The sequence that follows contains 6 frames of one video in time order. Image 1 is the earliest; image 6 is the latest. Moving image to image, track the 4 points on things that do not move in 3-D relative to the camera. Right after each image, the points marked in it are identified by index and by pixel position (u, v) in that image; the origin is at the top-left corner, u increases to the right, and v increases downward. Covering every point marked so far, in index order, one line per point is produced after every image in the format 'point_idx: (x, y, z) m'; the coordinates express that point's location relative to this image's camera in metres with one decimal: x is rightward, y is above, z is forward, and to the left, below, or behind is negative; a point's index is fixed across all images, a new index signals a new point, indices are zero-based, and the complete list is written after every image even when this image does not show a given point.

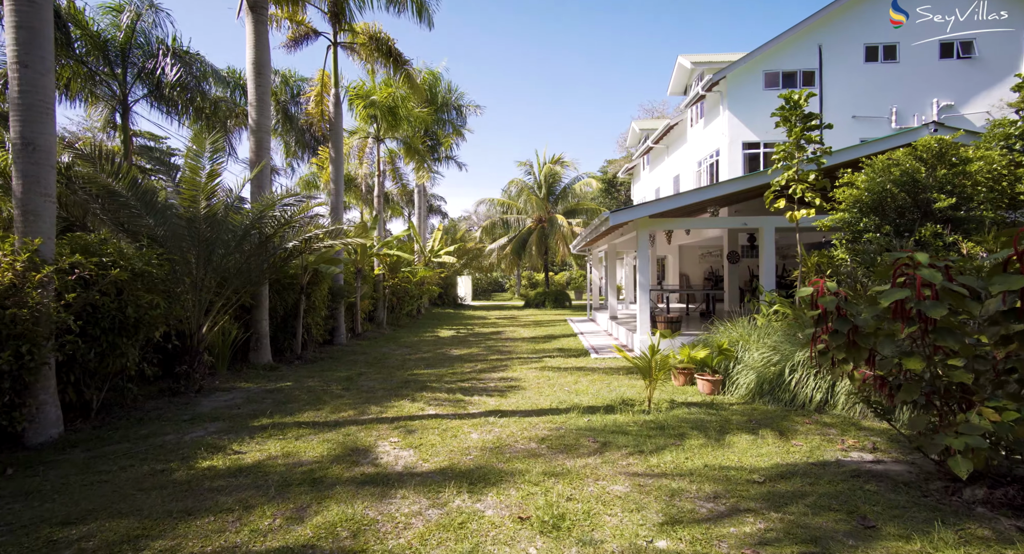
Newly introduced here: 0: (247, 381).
0: (-3.8, -1.5, +9.3) m
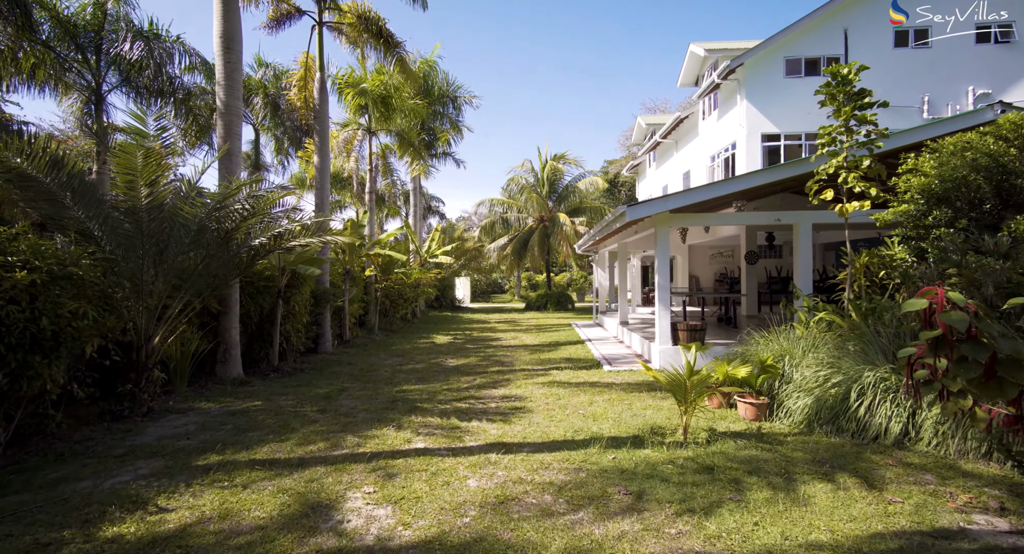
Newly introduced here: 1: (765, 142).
0: (-3.7, -1.5, +8.1) m
1: (+6.5, +3.4, +16.7) m
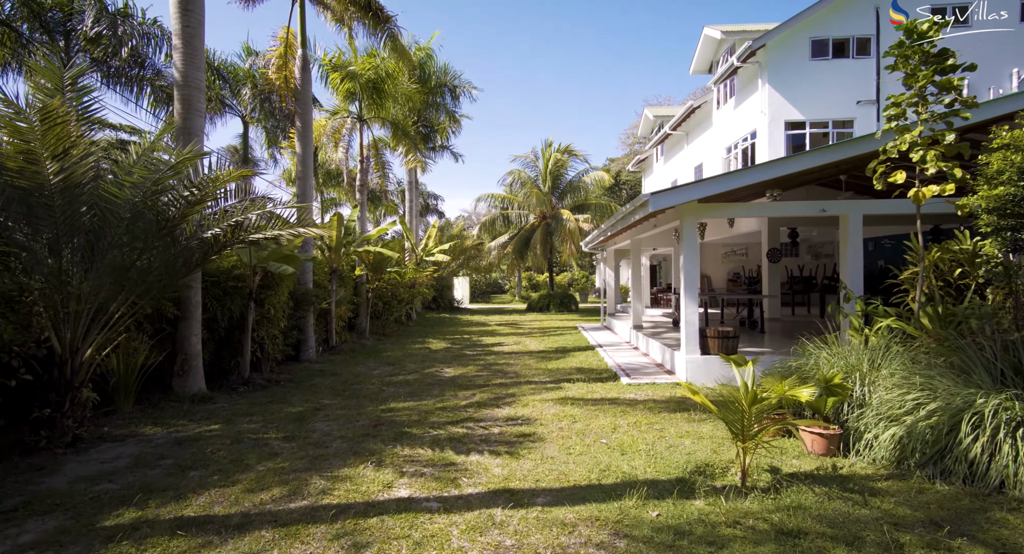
0: (-3.7, -1.5, +6.8) m
1: (+6.5, +3.5, +15.4) m
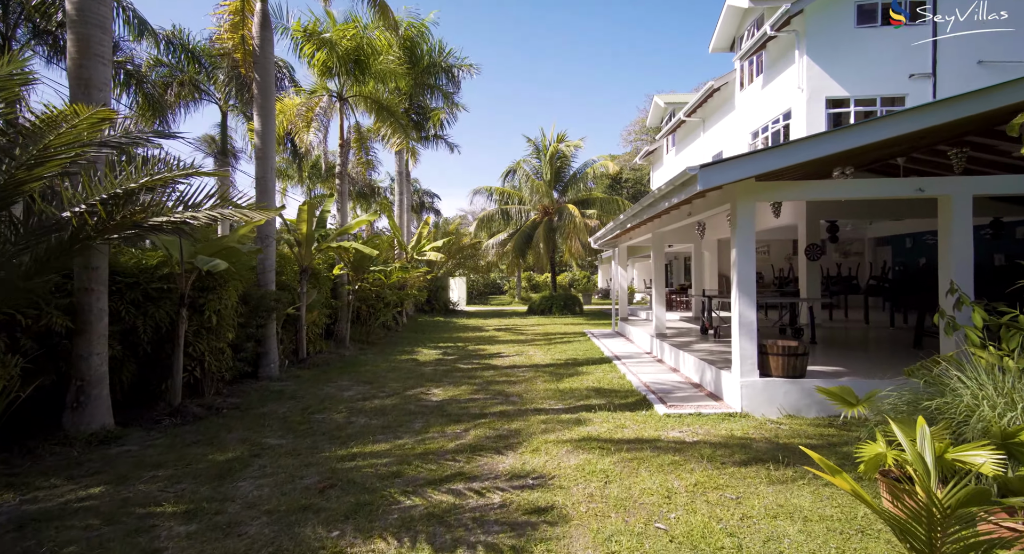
0: (-3.6, -1.5, +4.8) m
1: (+6.5, +3.5, +13.4) m
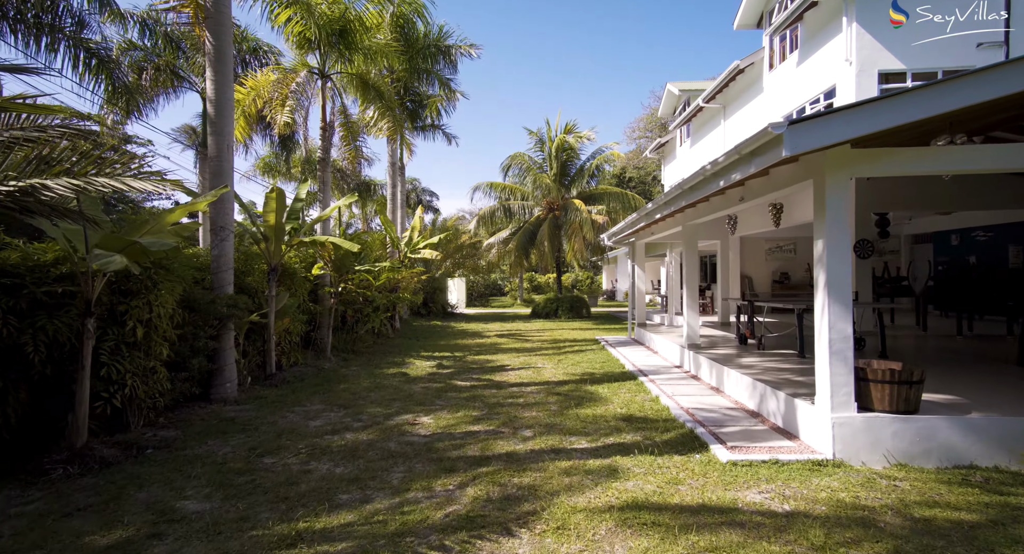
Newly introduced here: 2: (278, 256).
0: (-3.5, -1.5, +3.0) m
1: (+6.6, +3.5, +11.7) m
2: (-3.5, +0.3, +9.7) m
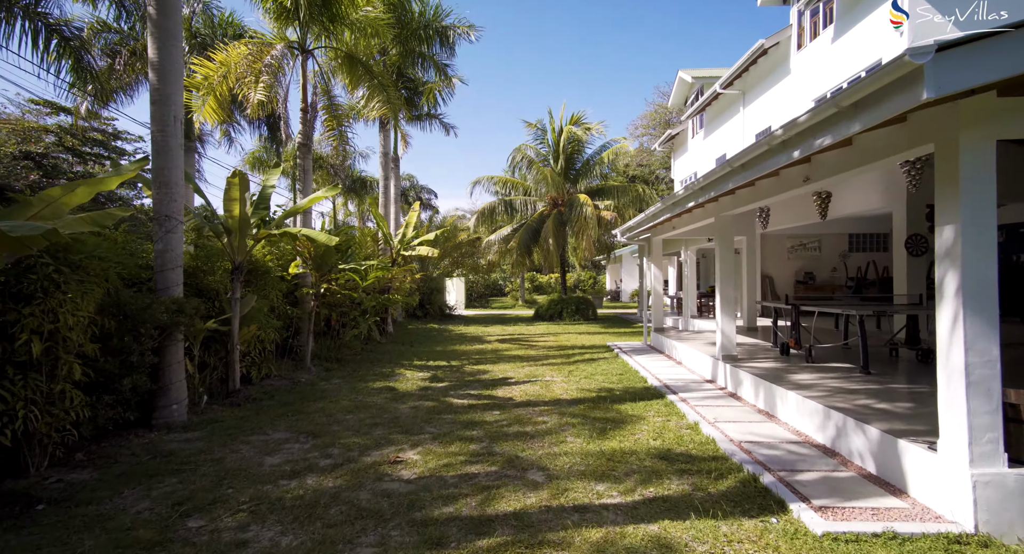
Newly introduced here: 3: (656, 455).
0: (-3.5, -1.5, +1.6) m
1: (+6.7, +3.5, +10.2) m
2: (-3.4, +0.3, +8.2) m
3: (+1.2, -1.5, +5.4) m
